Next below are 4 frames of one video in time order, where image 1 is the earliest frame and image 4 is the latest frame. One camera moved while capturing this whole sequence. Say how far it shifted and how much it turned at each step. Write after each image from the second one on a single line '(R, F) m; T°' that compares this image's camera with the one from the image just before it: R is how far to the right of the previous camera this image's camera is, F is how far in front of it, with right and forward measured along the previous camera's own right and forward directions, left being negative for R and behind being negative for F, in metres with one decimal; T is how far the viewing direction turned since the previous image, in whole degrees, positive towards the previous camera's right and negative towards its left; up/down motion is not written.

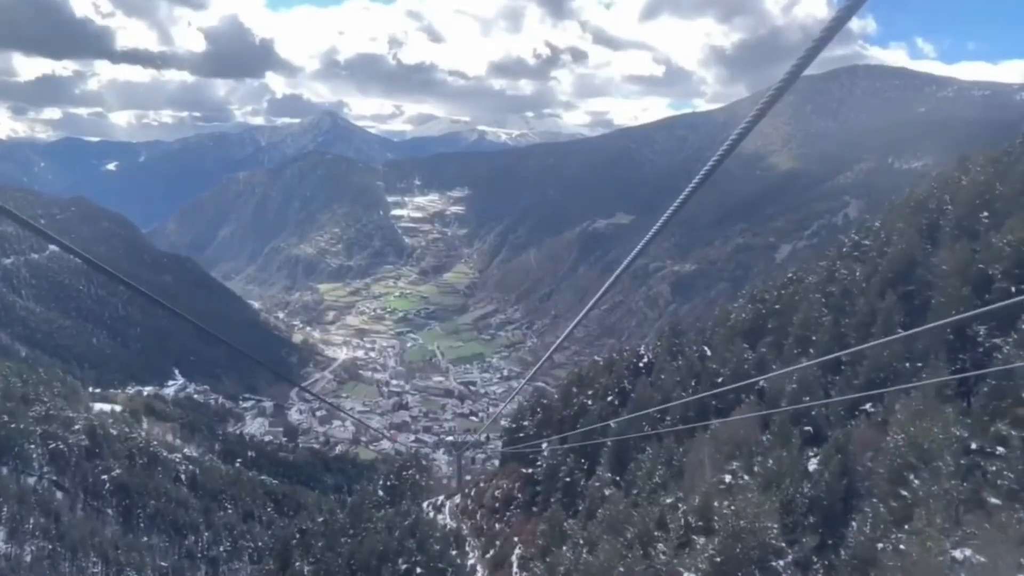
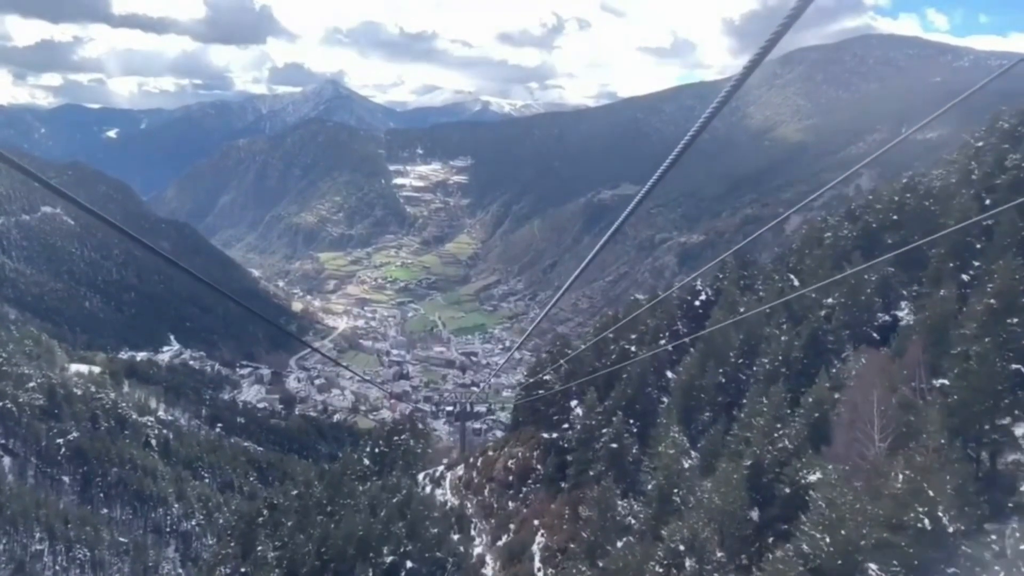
(-0.5, +7.1) m; 0°
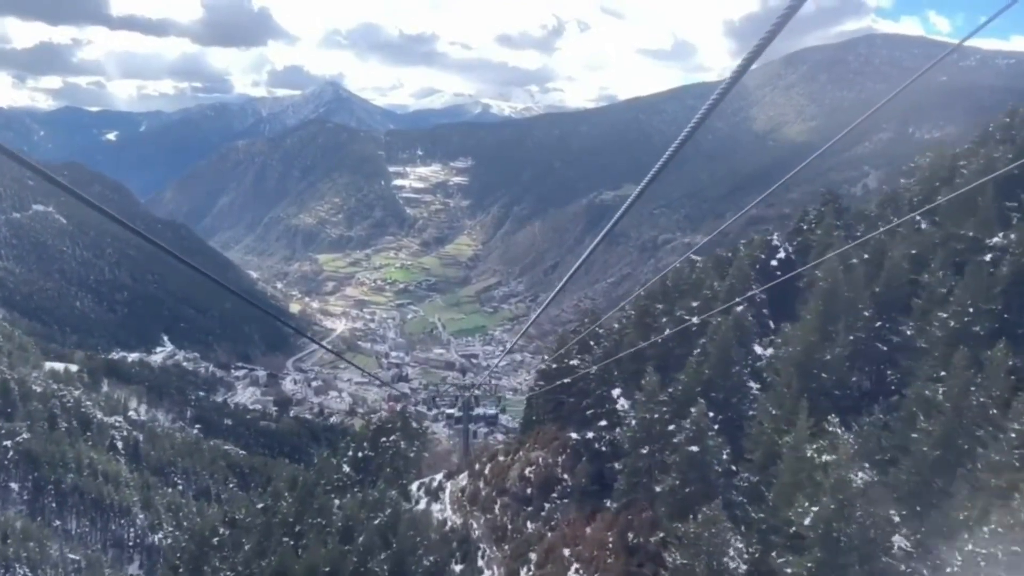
(-0.4, +6.0) m; 0°
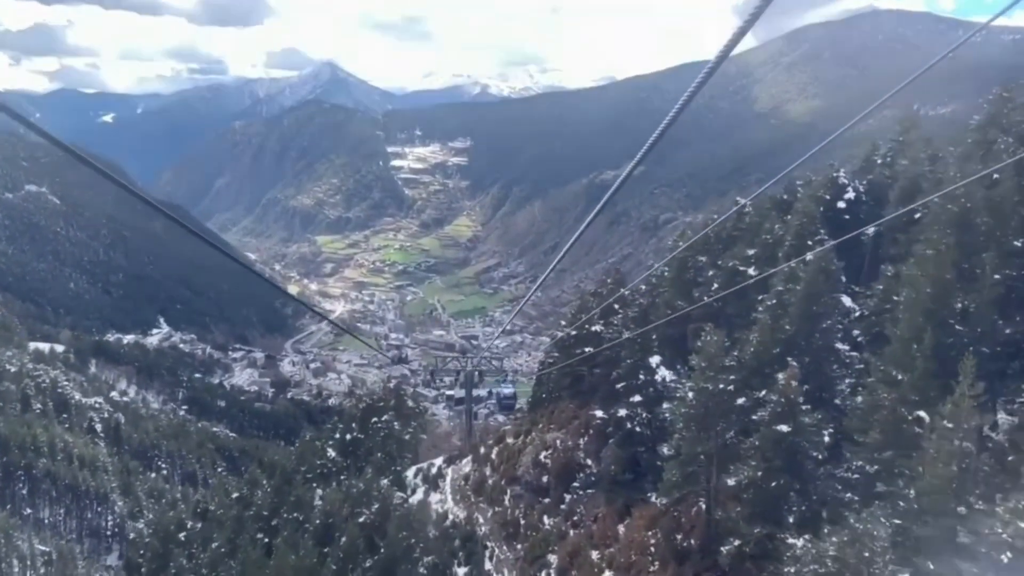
(-0.3, +3.3) m; 0°
